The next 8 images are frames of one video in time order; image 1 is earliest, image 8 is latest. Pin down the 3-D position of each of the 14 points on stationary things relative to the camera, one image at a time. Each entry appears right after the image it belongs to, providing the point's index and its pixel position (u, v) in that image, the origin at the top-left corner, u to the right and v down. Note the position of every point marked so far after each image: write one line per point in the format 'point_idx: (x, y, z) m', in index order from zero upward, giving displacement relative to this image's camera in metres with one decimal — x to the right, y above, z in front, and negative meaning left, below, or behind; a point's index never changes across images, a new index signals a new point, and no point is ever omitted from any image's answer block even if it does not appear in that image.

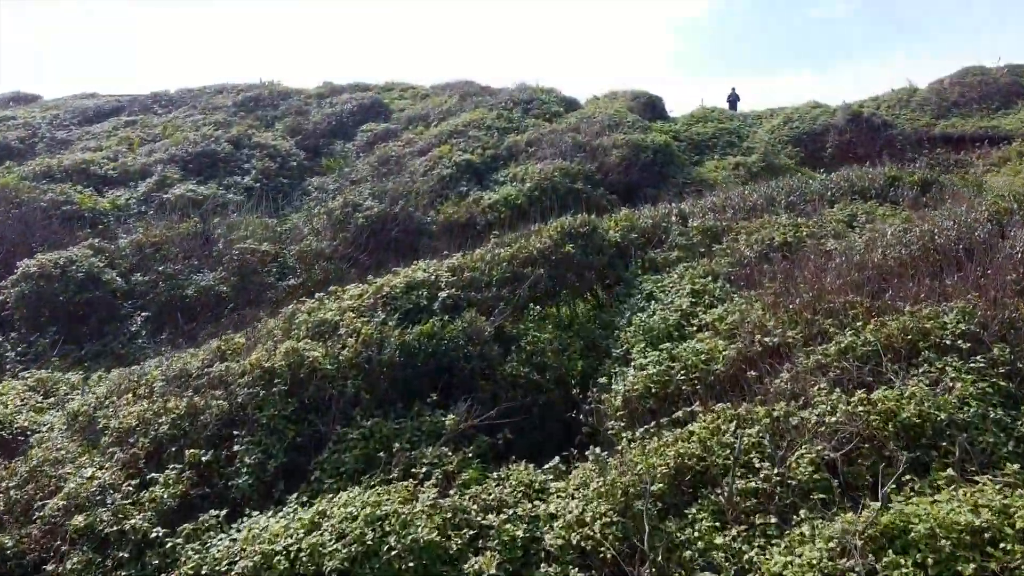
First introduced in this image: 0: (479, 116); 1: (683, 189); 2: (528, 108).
0: (-0.8, +4.1, +15.8) m
1: (+3.7, +2.1, +14.2) m
2: (+0.4, +4.6, +16.8) m
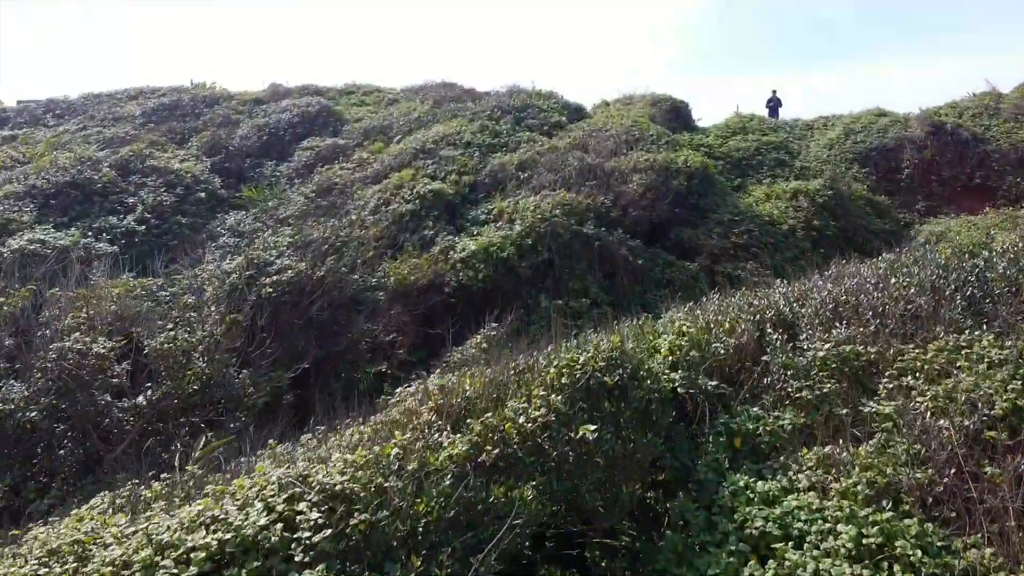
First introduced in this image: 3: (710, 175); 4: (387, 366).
0: (-1.0, +2.9, +12.1) m
1: (+3.4, +0.9, +10.5) m
2: (+0.2, +3.4, +13.1) m
3: (+3.5, +2.0, +11.5) m
4: (-1.4, -0.8, +7.8) m
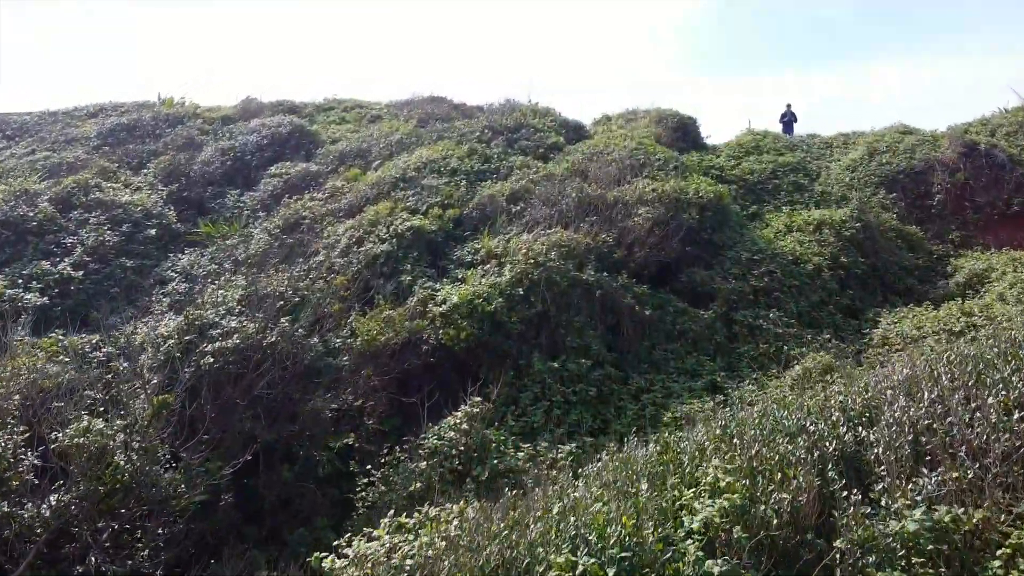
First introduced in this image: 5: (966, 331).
0: (-1.2, +2.2, +10.9) m
1: (+3.3, +0.3, +9.3) m
2: (0.0, +2.7, +11.9) m
3: (+3.3, +1.3, +10.3) m
4: (-1.6, -1.5, +6.7) m
5: (+5.6, -0.5, +8.2) m
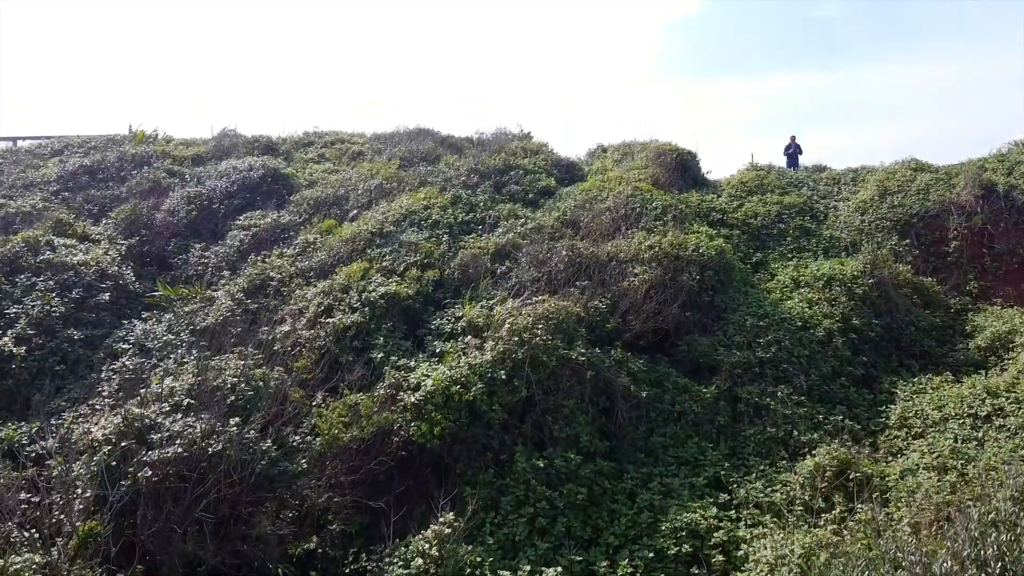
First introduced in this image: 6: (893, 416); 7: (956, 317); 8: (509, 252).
0: (-1.4, +1.3, +10.2) m
1: (+3.1, -0.6, +8.5) m
2: (-0.2, +1.8, +11.1) m
3: (+3.1, +0.4, +9.6) m
4: (-1.8, -2.4, +5.9) m
5: (+5.4, -1.4, +7.4) m
6: (+4.6, -1.5, +7.9) m
7: (+6.8, -0.4, +10.1) m
8: (0.0, +0.5, +9.2) m
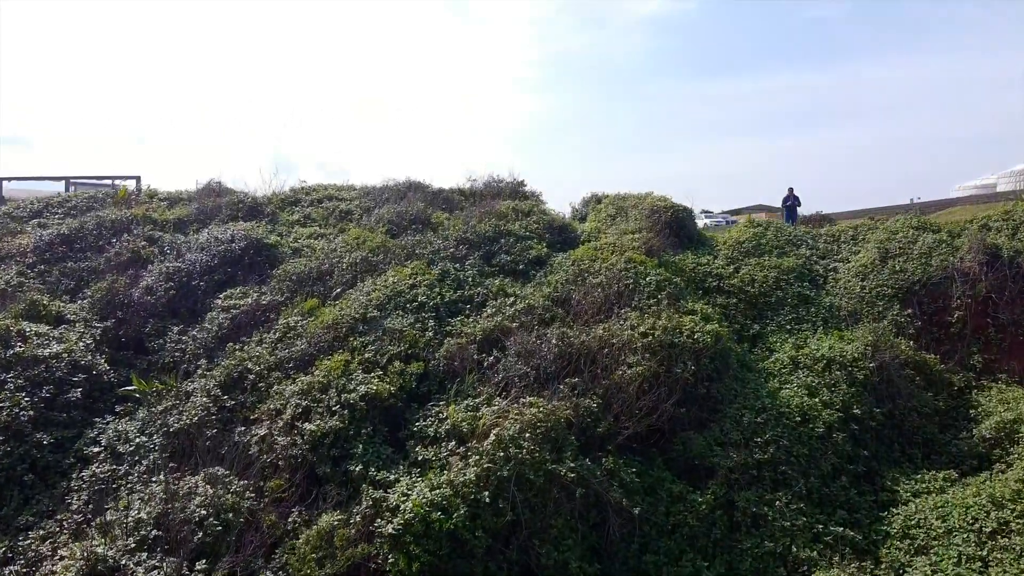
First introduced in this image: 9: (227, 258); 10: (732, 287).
0: (-1.5, +0.1, +9.9) m
1: (+2.9, -1.8, +8.2) m
2: (-0.3, +0.6, +10.8) m
3: (+3.0, -0.8, +9.3) m
4: (-1.9, -3.6, +5.6) m
5: (+5.2, -2.6, +7.1) m
6: (+4.4, -2.7, +7.6) m
7: (+6.6, -1.6, +9.8) m
8: (-0.2, -0.7, +8.9) m
9: (-4.5, +0.5, +10.5) m
10: (+3.8, 0.0, +11.3) m
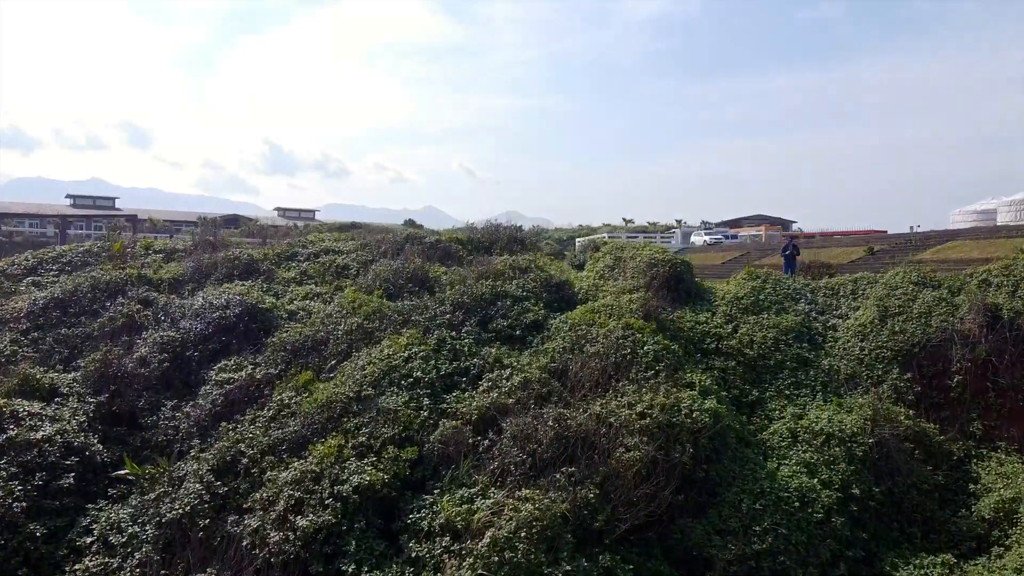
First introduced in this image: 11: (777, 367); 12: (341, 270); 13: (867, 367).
0: (-1.6, -0.9, +9.8) m
1: (+2.9, -2.9, +8.1) m
2: (-0.4, -0.5, +10.7) m
3: (+2.9, -1.8, +9.2) m
4: (-2.0, -4.7, +5.5) m
5: (+5.2, -3.7, +7.0) m
6: (+4.4, -3.8, +7.5) m
7: (+6.6, -2.7, +9.7) m
8: (-0.2, -1.7, +8.8) m
9: (-4.6, -0.6, +10.4) m
10: (+3.7, -1.0, +11.2) m
11: (+4.4, -1.3, +11.0) m
12: (-3.3, +0.4, +12.6) m
13: (+5.9, -1.3, +11.0) m
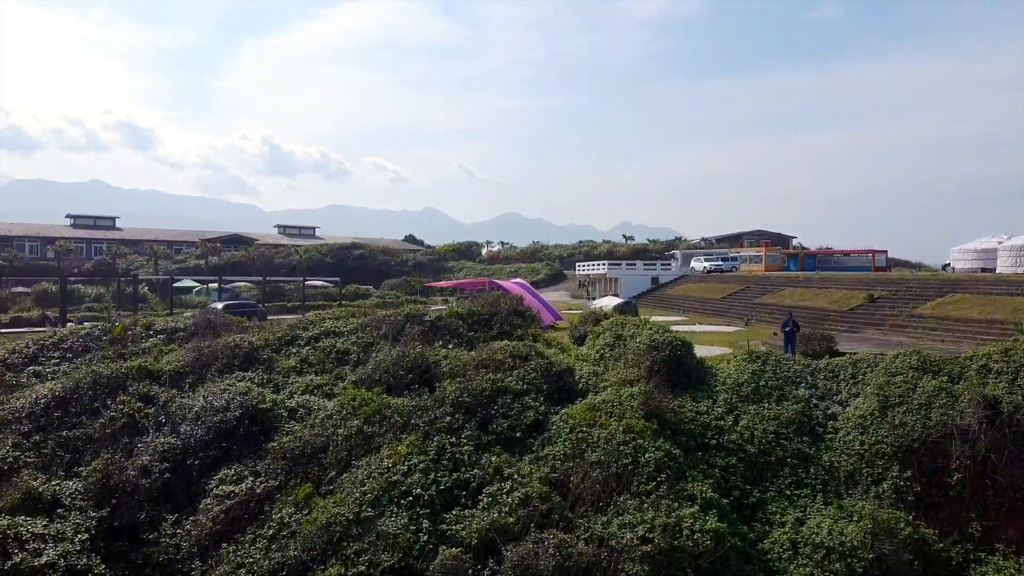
0: (-1.6, -2.6, +9.8) m
1: (+2.9, -4.5, +8.2) m
2: (-0.4, -2.1, +10.8) m
3: (+2.9, -3.5, +9.2) m
4: (-2.0, -6.3, +5.5) m
5: (+5.2, -5.3, +7.0) m
6: (+4.4, -5.4, +7.6) m
7: (+6.6, -4.3, +9.7) m
8: (-0.2, -3.4, +8.8) m
9: (-4.6, -2.2, +10.4) m
10: (+3.7, -2.6, +11.2) m
11: (+4.4, -2.9, +11.0) m
12: (-3.3, -1.2, +12.6) m
13: (+5.9, -2.9, +11.0) m
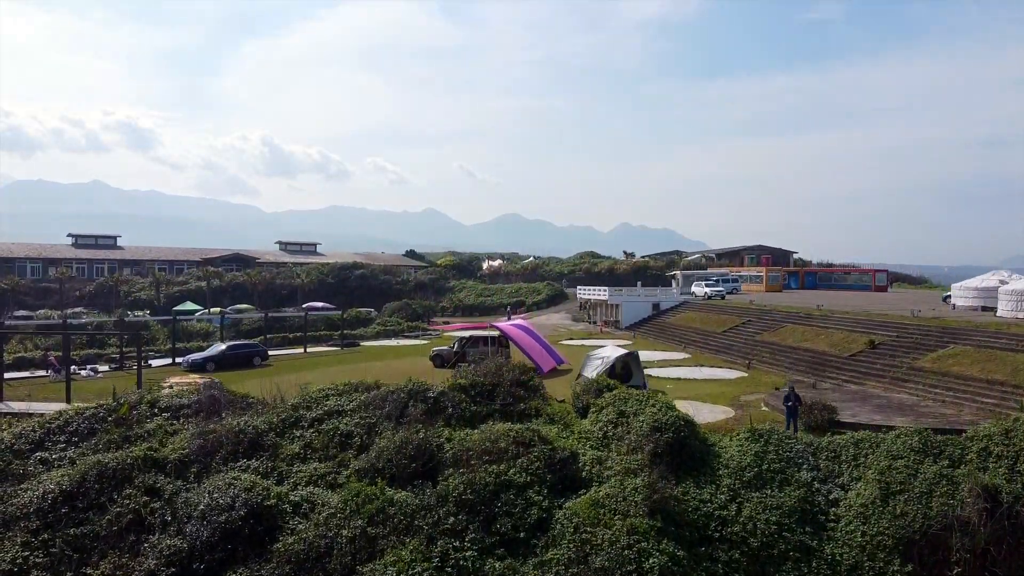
0: (-1.5, -4.2, +9.9) m
1: (+2.9, -6.1, +8.2) m
2: (-0.3, -3.7, +10.8) m
3: (+3.0, -5.1, +9.3) m
4: (-1.9, -7.9, +5.6) m
5: (+5.3, -6.9, +7.1) m
6: (+4.4, -7.0, +7.6) m
7: (+6.7, -5.9, +9.8) m
8: (-0.2, -5.0, +8.9) m
9: (-4.5, -3.8, +10.5) m
10: (+3.8, -4.2, +11.3) m
11: (+4.5, -4.5, +11.1) m
12: (-3.2, -2.8, +12.7) m
13: (+6.0, -4.5, +11.1) m
